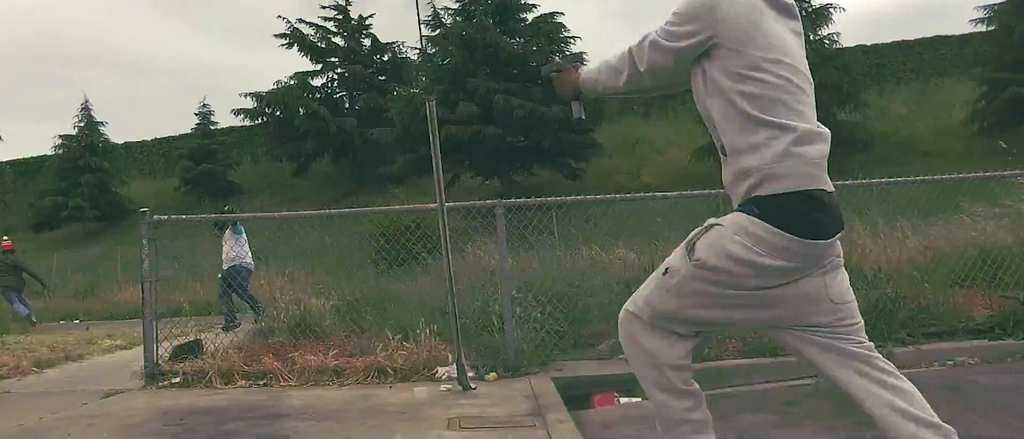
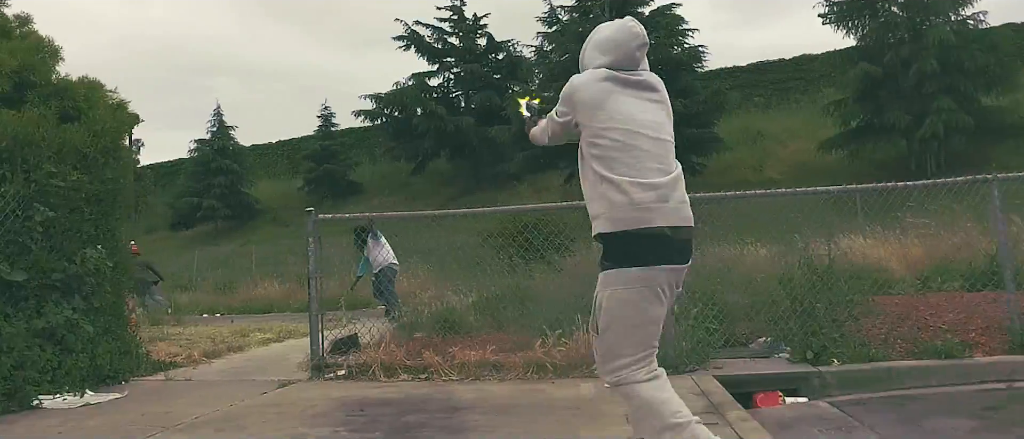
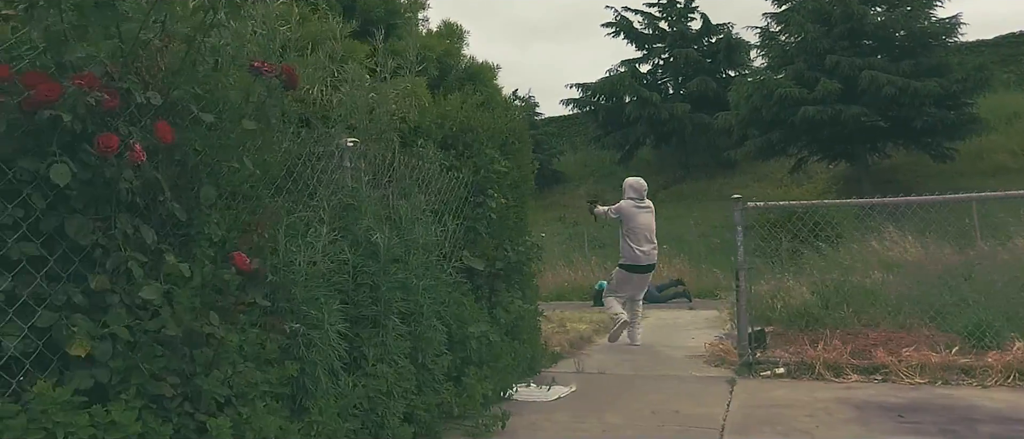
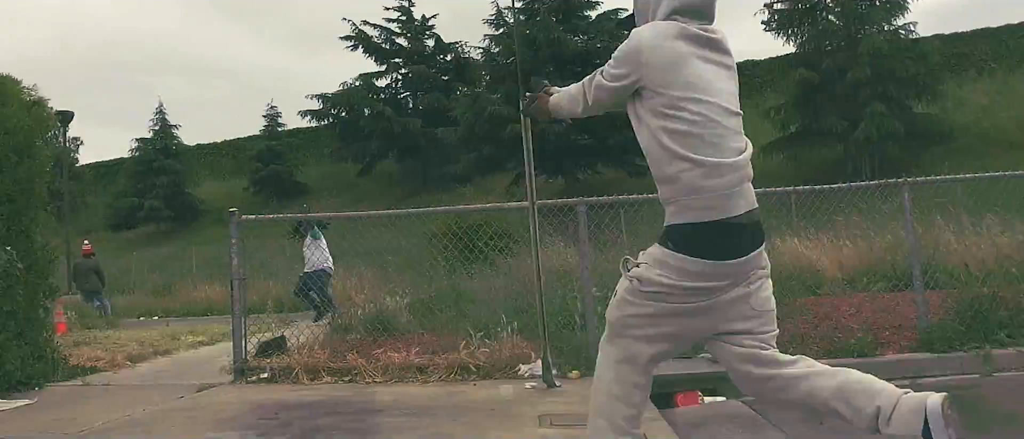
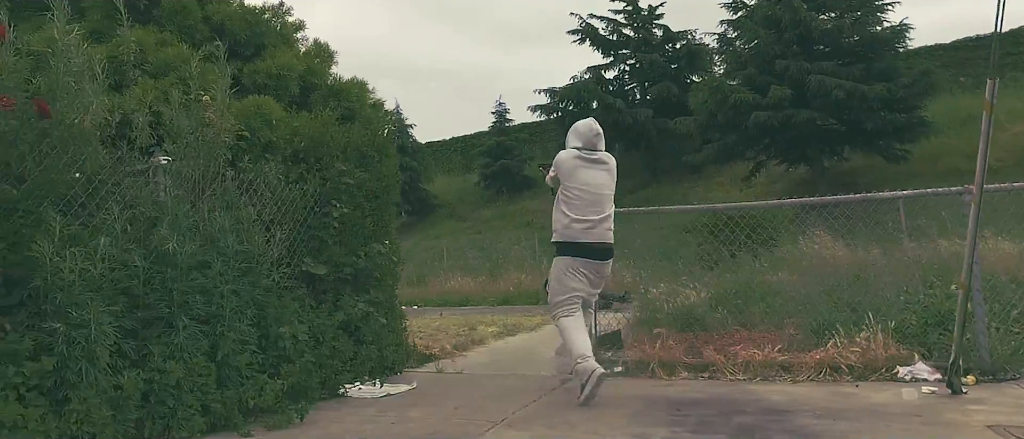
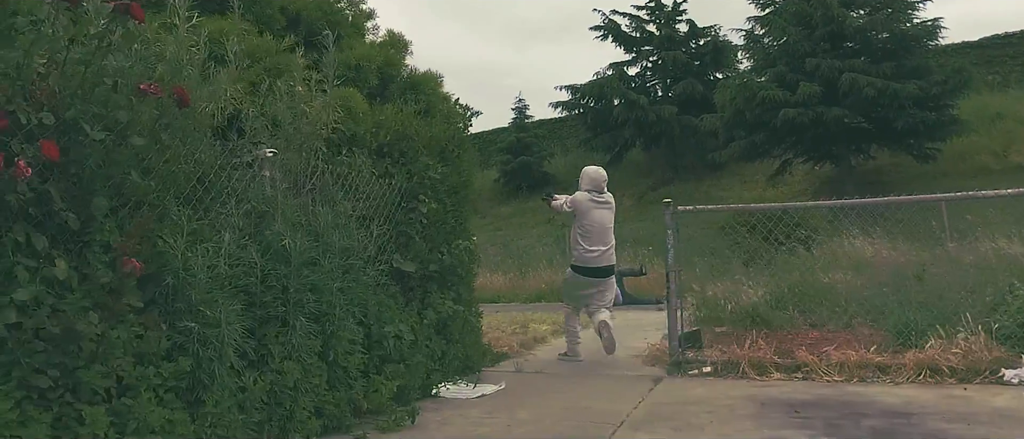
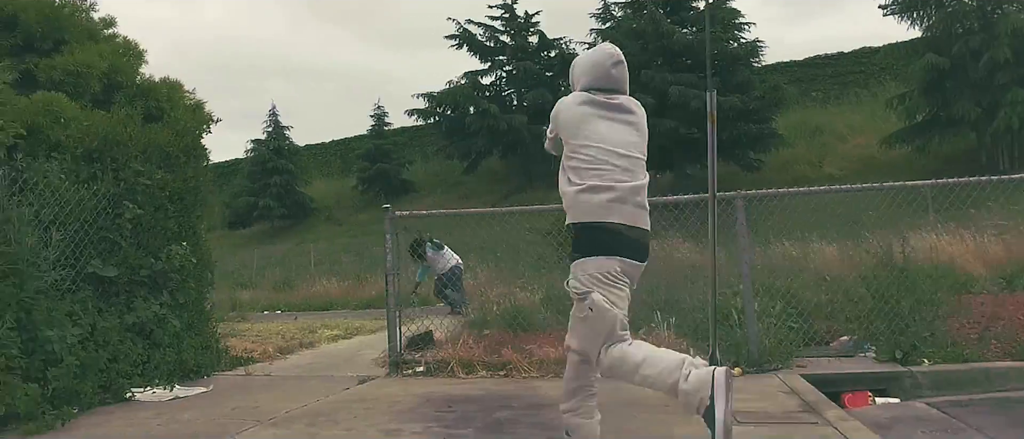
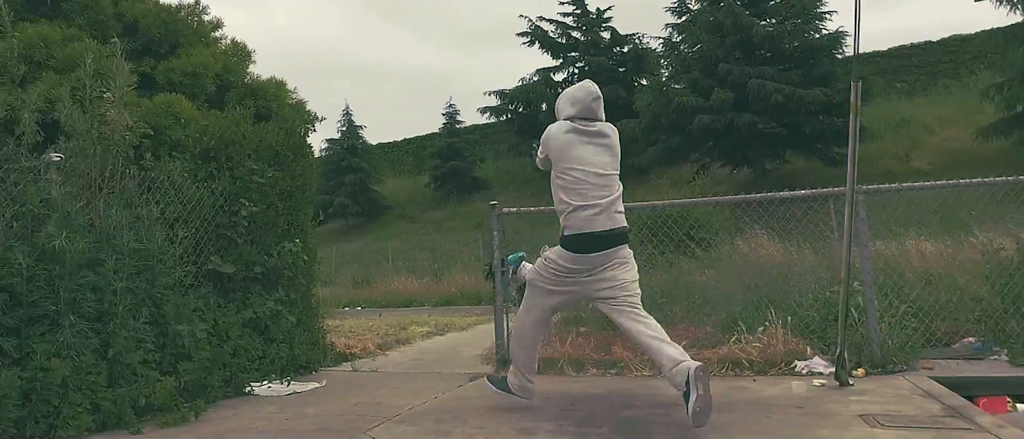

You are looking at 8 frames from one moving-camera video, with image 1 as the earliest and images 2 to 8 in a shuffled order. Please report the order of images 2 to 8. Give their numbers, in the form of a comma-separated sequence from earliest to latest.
4, 2, 7, 8, 5, 6, 3
